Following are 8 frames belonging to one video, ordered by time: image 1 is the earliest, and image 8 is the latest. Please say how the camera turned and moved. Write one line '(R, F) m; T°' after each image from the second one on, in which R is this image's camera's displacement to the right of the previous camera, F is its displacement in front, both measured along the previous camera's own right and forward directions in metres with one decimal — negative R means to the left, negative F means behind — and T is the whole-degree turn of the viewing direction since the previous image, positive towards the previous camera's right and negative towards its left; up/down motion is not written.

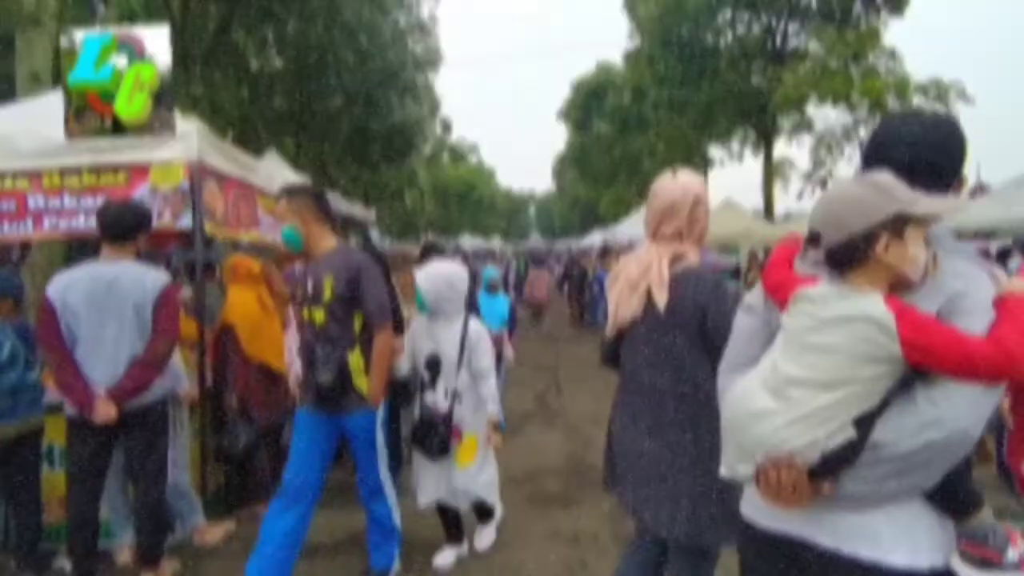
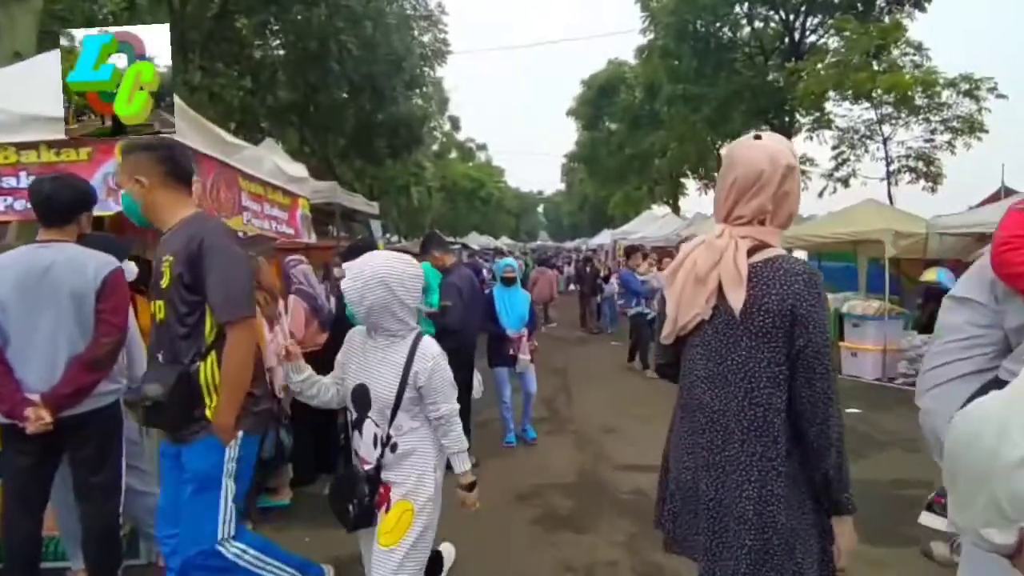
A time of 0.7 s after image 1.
(0.0, +0.6) m; -1°
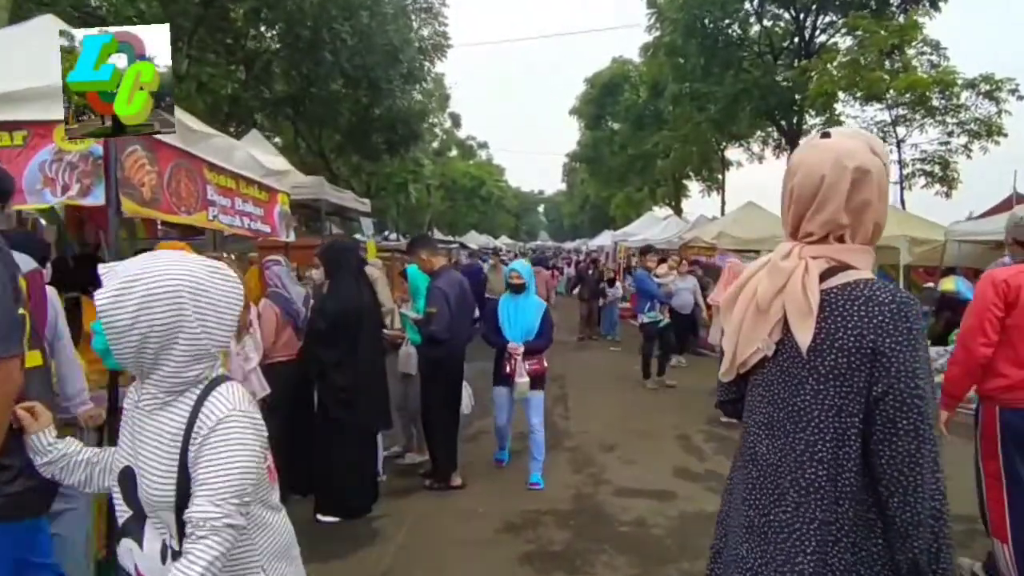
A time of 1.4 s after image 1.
(+0.1, +0.6) m; 0°
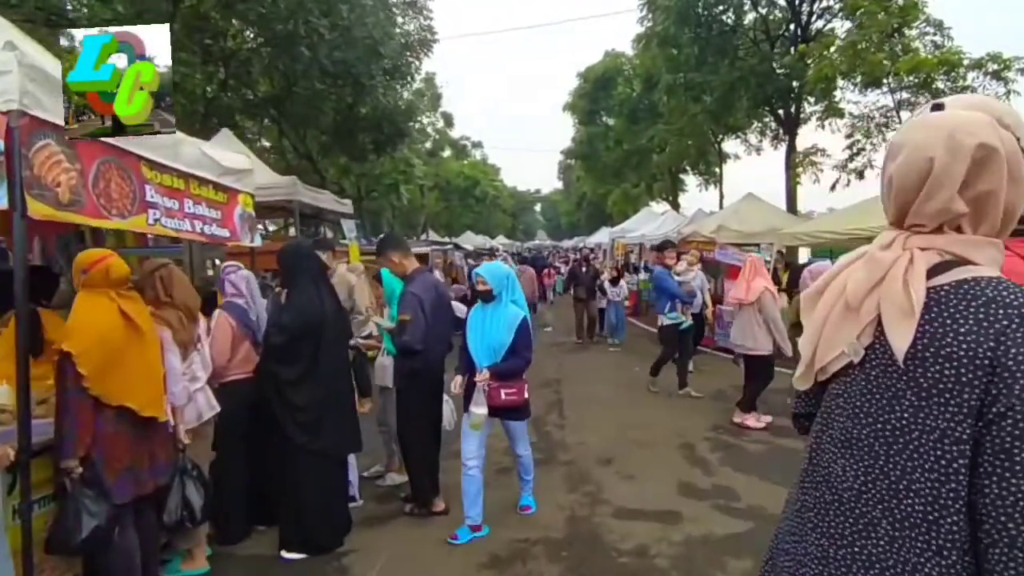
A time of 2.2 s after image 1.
(+0.2, +0.6) m; 0°
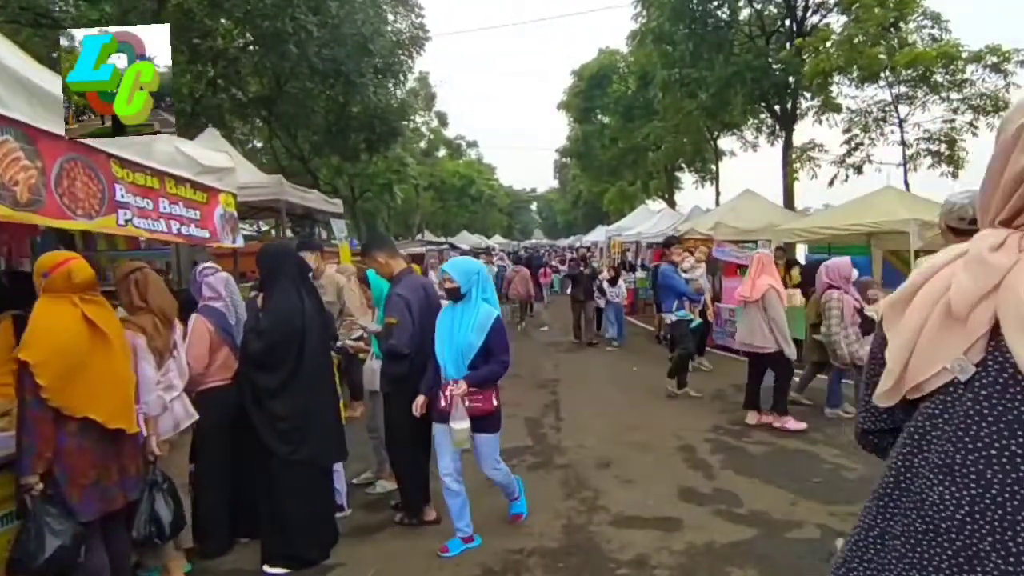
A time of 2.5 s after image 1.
(+0.1, +0.2) m; 0°
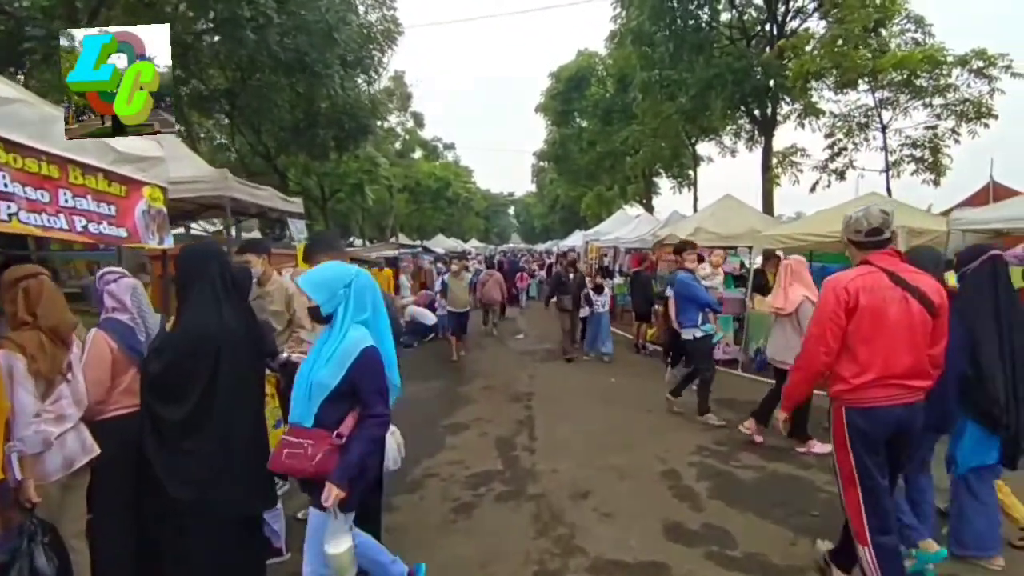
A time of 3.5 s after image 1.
(+0.1, +0.7) m; +2°
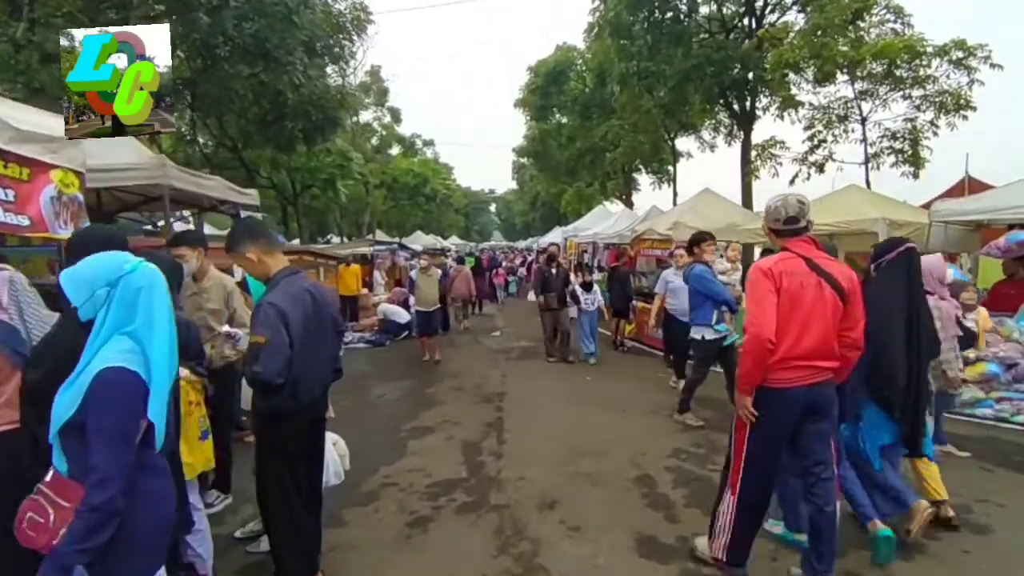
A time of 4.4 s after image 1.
(+0.2, +0.5) m; +2°
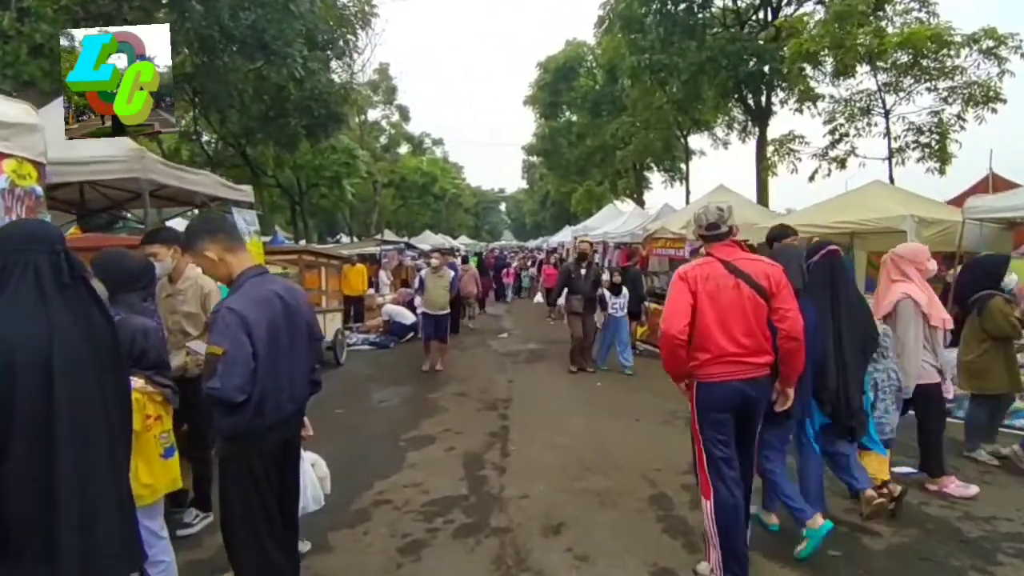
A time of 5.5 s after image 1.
(+0.1, +0.5) m; -1°
